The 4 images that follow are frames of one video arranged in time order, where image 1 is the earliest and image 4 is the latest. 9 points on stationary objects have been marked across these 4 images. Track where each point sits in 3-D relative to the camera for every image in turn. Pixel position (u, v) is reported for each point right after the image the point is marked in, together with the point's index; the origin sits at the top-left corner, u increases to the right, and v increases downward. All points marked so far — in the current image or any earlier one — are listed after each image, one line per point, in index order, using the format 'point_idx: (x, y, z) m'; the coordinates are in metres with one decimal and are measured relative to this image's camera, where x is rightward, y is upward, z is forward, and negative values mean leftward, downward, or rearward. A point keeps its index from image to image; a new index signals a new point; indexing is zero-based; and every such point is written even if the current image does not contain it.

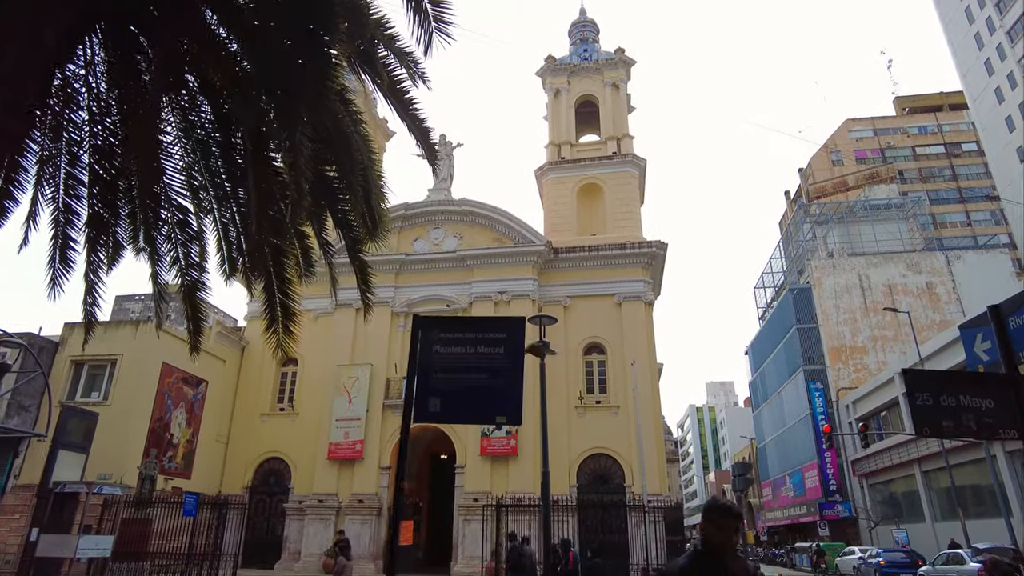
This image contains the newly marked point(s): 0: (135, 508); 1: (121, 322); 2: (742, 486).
0: (-9.6, -5.6, +17.2) m
1: (-11.6, -1.1, +20.0) m
2: (+3.3, -2.8, +9.7) m
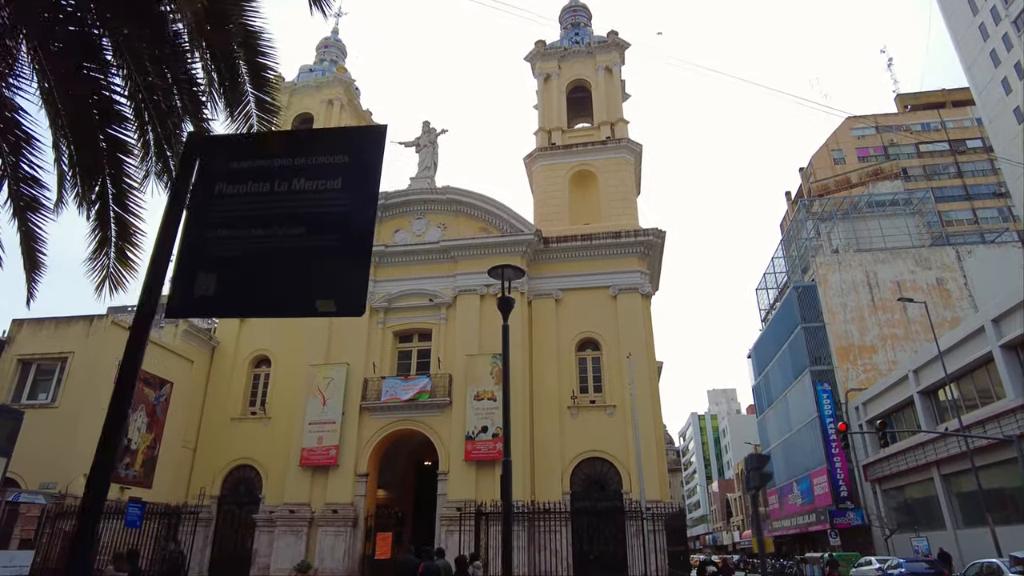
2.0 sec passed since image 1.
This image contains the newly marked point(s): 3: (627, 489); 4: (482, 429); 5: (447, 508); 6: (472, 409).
0: (-10.0, -5.4, +15.5) m
1: (-12.0, -0.9, +18.4) m
2: (+2.9, -2.3, +8.0) m
3: (+3.2, -5.6, +18.8) m
4: (-0.8, -4.1, +19.3) m
5: (-1.8, -6.2, +18.8) m
6: (-1.2, -3.6, +19.6) m
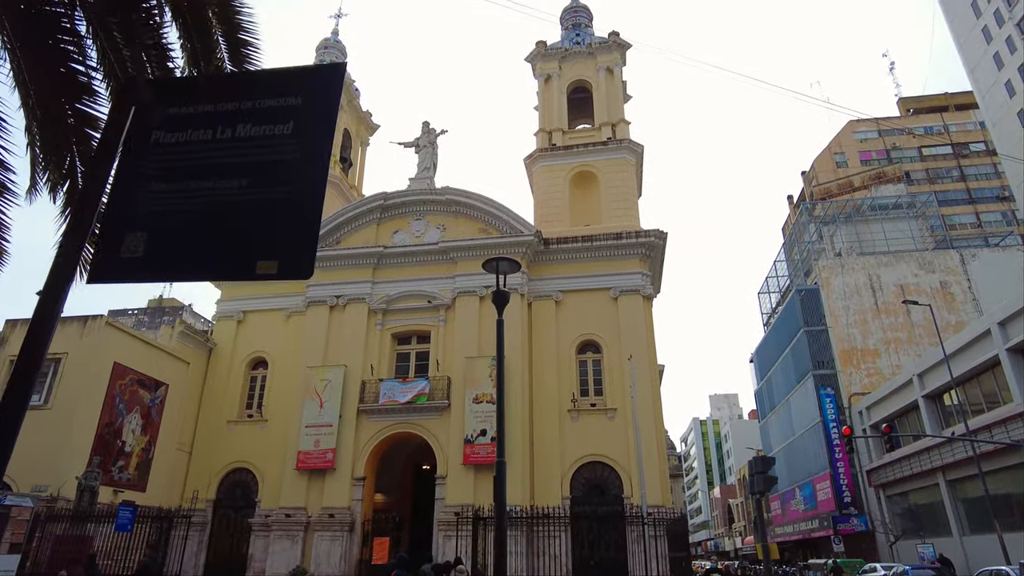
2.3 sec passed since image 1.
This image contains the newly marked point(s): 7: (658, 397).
0: (-10.0, -5.3, +15.3) m
1: (-12.0, -0.9, +18.2) m
2: (+2.9, -2.3, +7.8) m
3: (+3.2, -5.7, +18.5) m
4: (-0.9, -4.1, +19.1) m
5: (-1.9, -6.2, +18.5) m
6: (-1.2, -3.6, +19.3) m
7: (+4.3, -3.2, +19.9) m
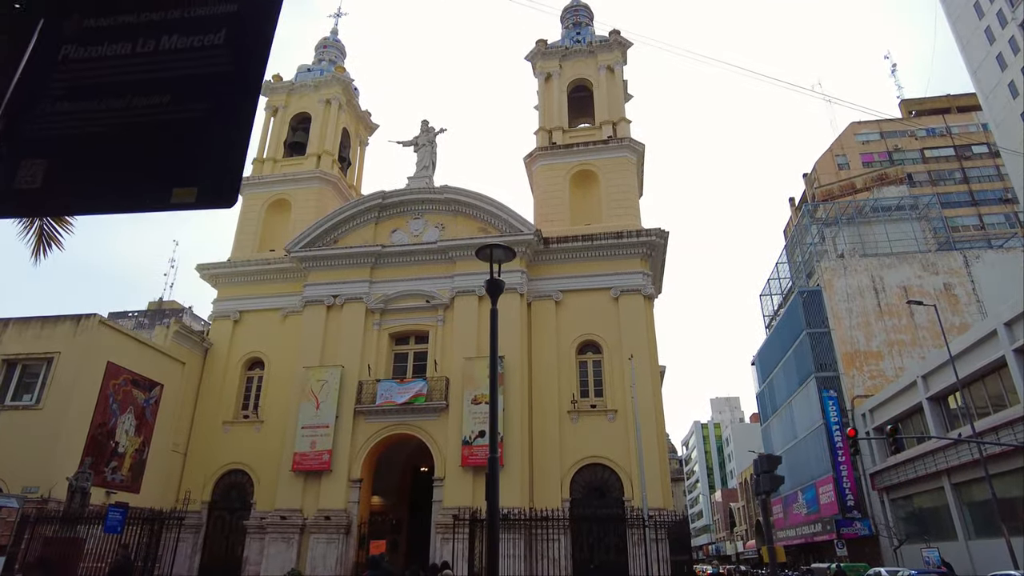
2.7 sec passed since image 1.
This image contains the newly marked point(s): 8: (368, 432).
0: (-10.1, -5.3, +15.0) m
1: (-12.1, -0.8, +17.9) m
2: (+2.9, -2.2, +7.5) m
3: (+3.2, -5.6, +18.2) m
4: (-0.9, -4.1, +18.8) m
5: (-1.9, -6.2, +18.2) m
6: (-1.2, -3.6, +19.0) m
7: (+4.3, -3.2, +19.6) m
8: (-4.3, -4.3, +20.0) m
